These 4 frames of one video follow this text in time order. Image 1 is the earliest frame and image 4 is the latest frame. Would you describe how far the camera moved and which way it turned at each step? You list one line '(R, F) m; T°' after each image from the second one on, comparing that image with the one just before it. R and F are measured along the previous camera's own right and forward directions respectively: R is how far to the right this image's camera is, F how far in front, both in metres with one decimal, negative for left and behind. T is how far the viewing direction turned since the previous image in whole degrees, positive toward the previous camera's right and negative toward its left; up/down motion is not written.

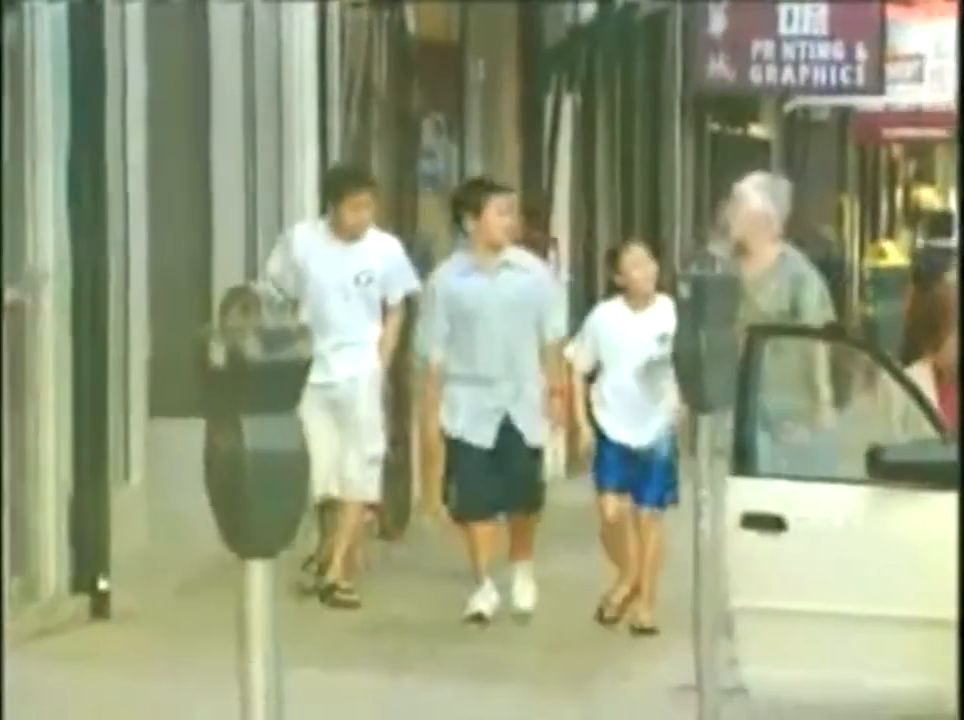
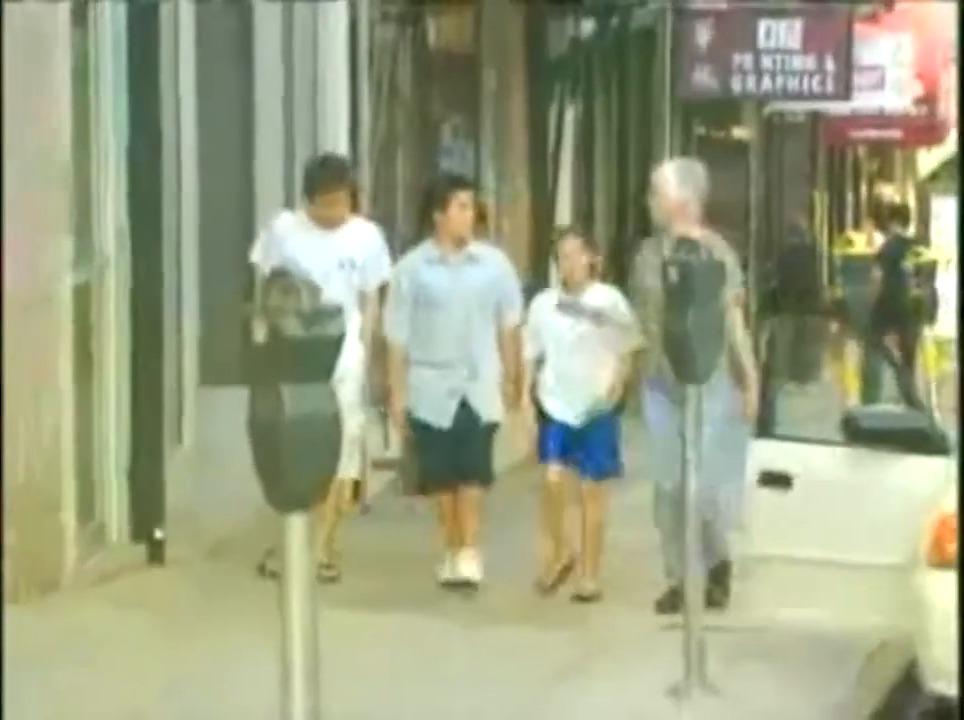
(+0.1, -0.9) m; -1°
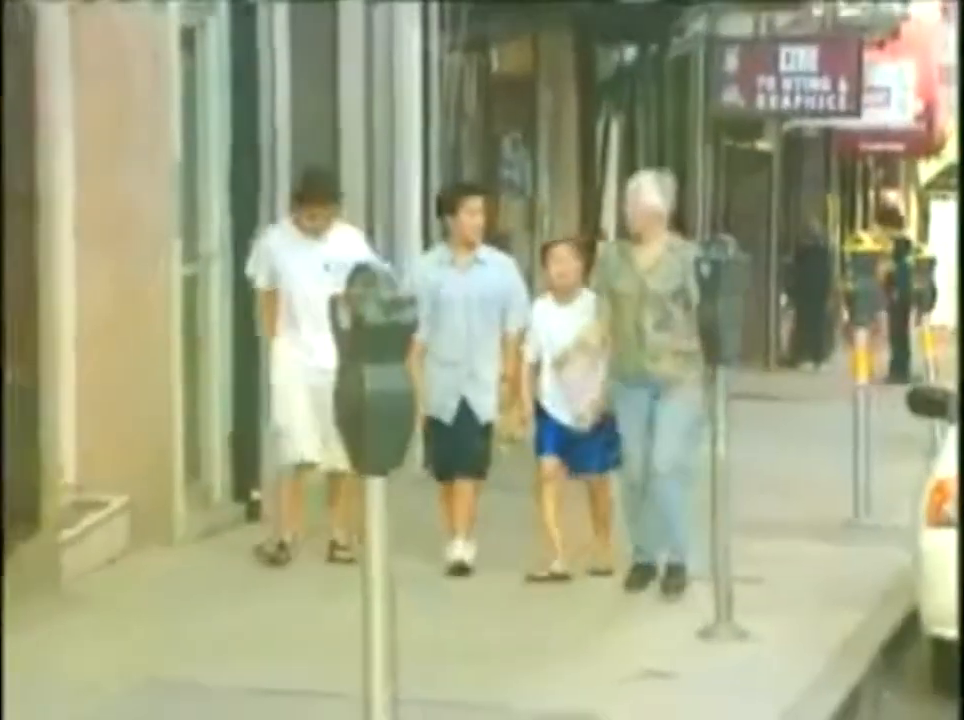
(+0.1, -1.2) m; -1°
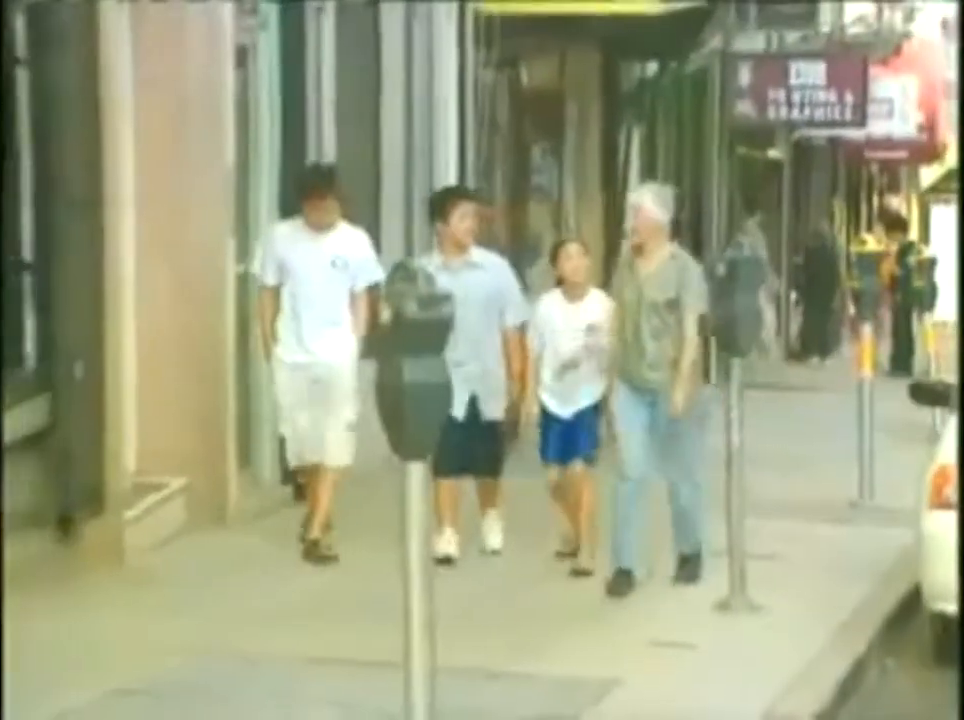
(0.0, -0.7) m; -1°
